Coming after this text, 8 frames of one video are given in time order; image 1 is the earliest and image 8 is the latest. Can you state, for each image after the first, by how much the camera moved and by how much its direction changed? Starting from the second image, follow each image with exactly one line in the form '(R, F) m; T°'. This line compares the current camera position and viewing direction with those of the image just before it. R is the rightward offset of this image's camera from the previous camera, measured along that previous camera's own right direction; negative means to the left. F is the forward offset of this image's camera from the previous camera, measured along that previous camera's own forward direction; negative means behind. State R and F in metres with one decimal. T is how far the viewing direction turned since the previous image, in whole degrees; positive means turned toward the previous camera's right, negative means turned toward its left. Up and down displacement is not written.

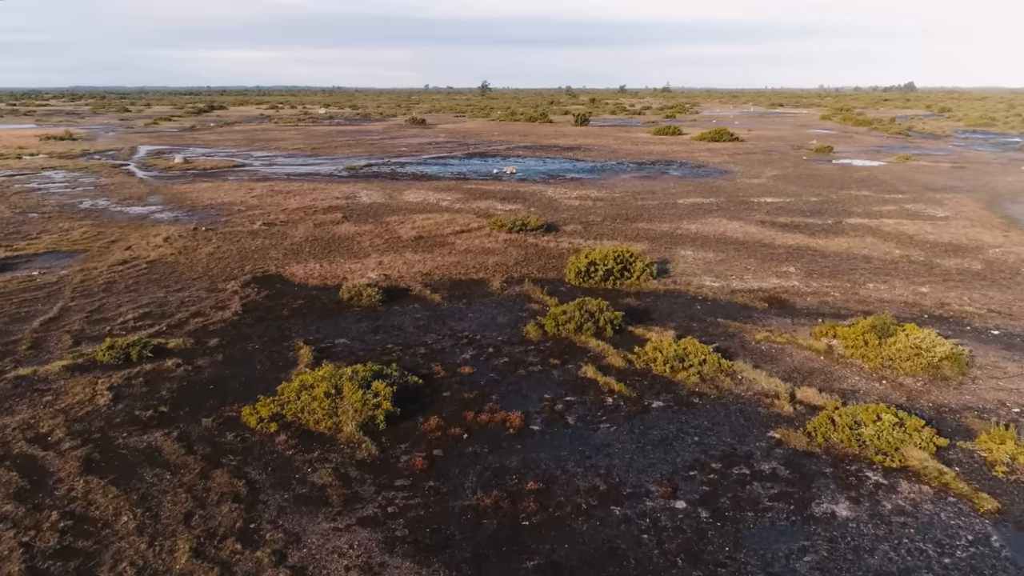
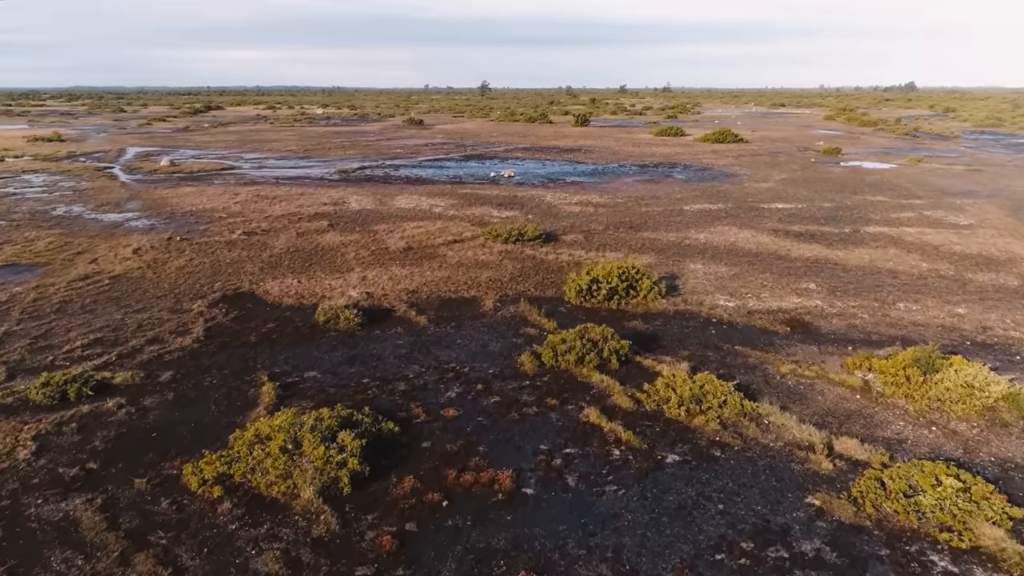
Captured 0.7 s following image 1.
(+0.2, +1.6) m; 0°
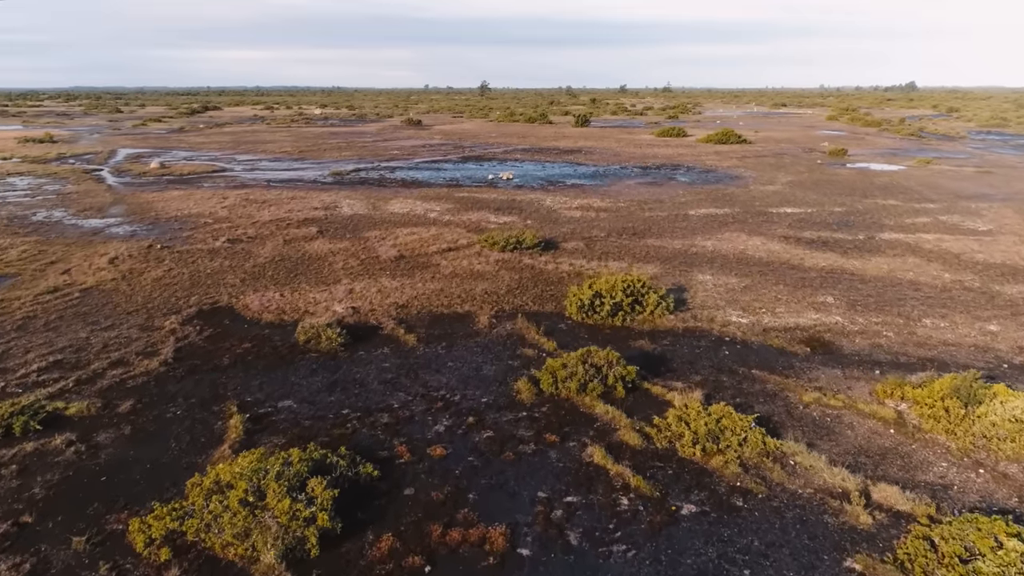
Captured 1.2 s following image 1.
(+0.1, +1.1) m; 0°
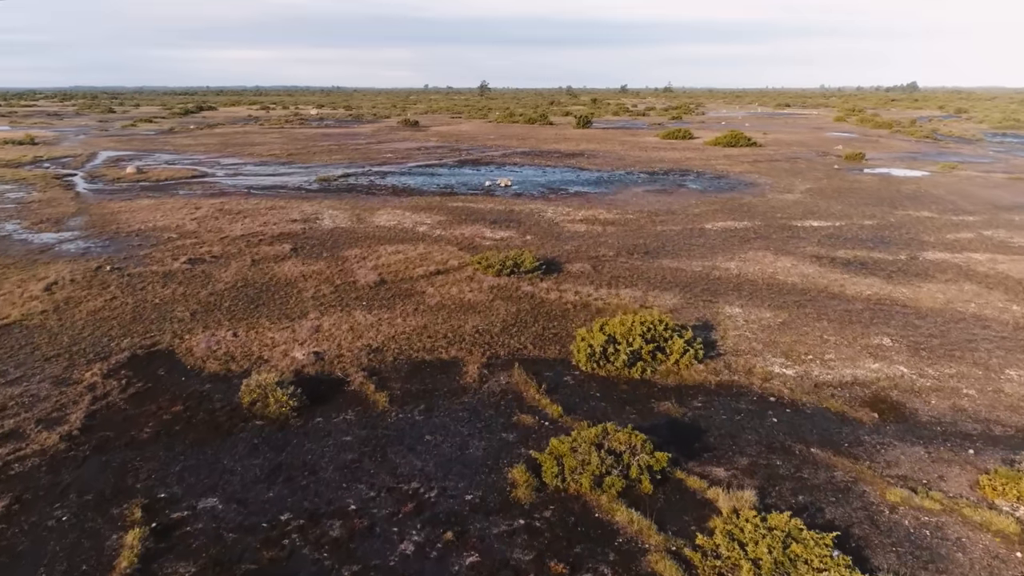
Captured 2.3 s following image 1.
(+0.1, +2.6) m; 0°
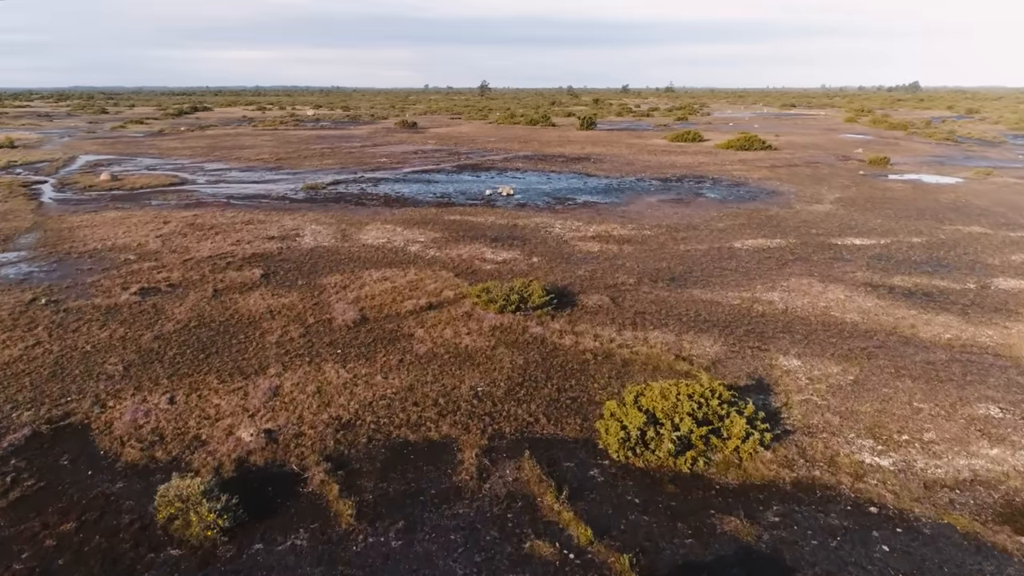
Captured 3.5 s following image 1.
(-0.1, +2.9) m; 0°
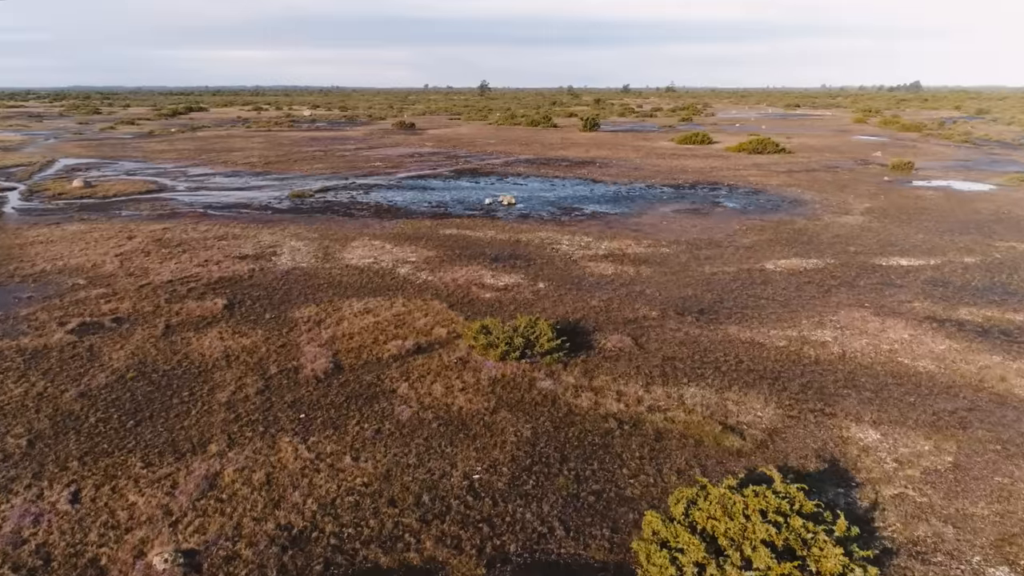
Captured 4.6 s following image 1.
(-0.1, +2.6) m; 0°
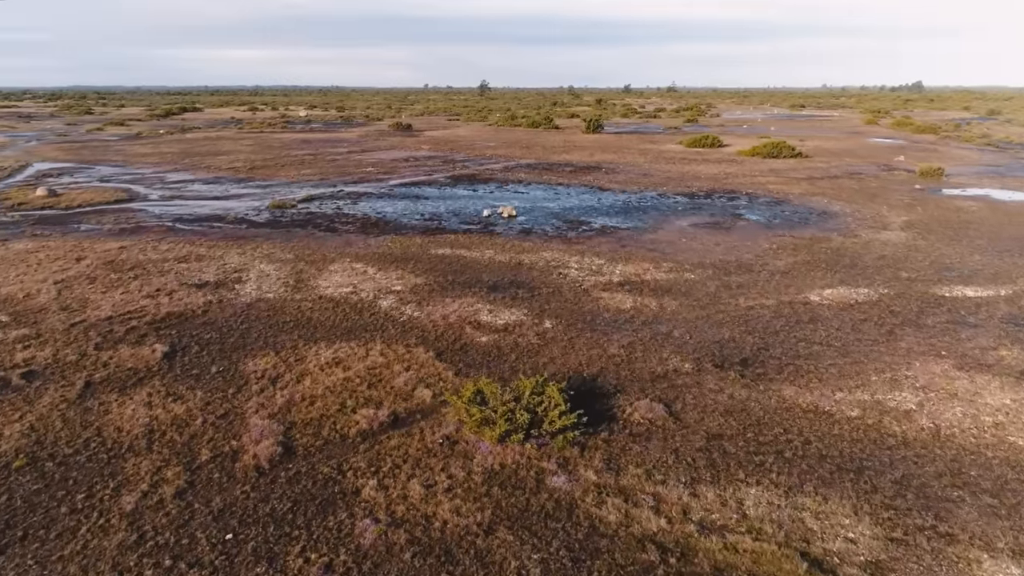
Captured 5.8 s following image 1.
(0.0, +2.9) m; 0°
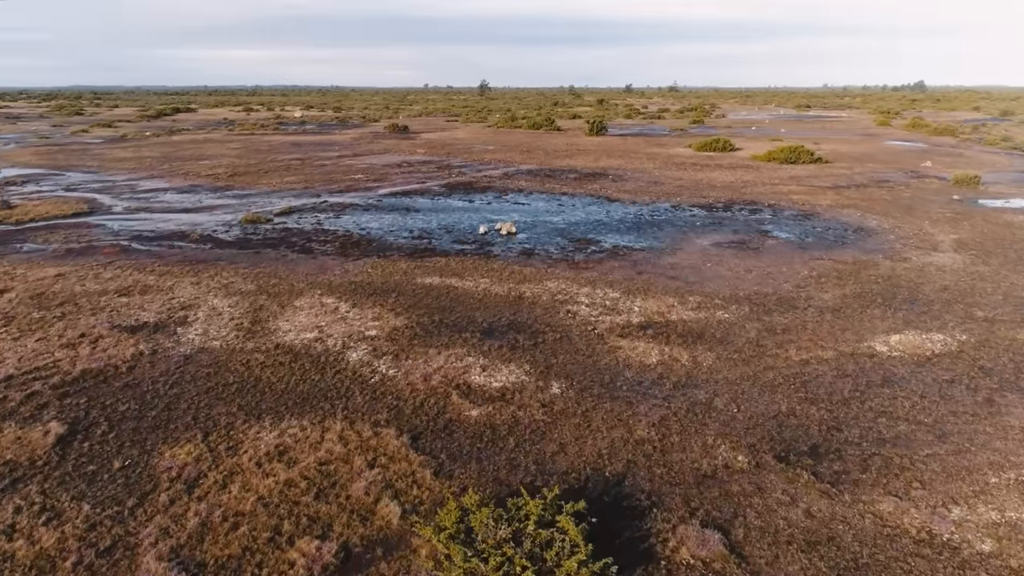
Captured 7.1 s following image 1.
(0.0, +3.1) m; 0°
